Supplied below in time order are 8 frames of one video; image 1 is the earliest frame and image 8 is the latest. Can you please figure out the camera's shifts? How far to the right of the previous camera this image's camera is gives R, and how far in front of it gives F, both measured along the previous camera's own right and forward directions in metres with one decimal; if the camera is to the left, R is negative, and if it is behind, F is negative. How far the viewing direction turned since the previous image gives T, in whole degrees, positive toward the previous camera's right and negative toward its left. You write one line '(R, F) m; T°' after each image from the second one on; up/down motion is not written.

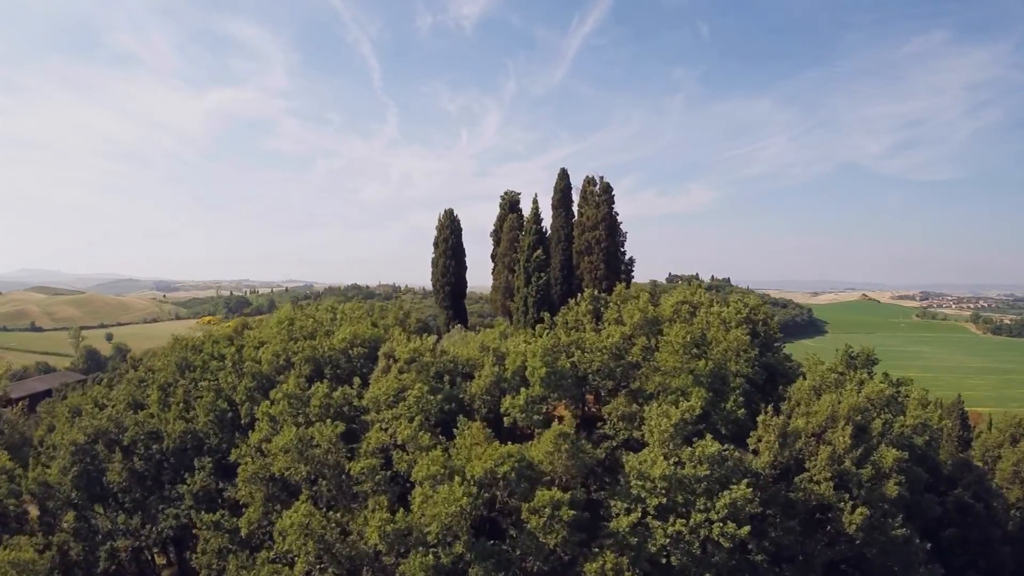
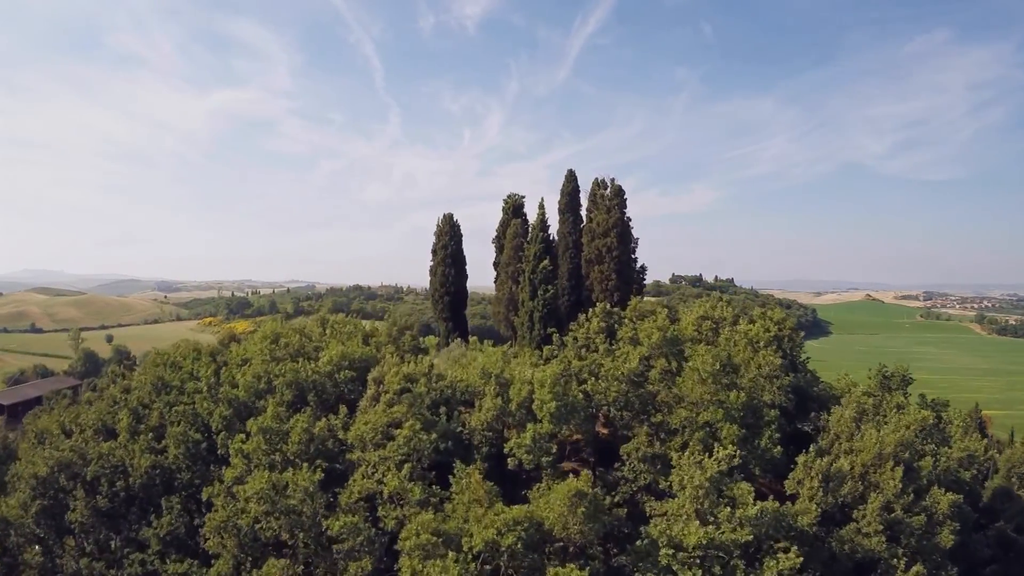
(0.0, +1.0) m; 0°
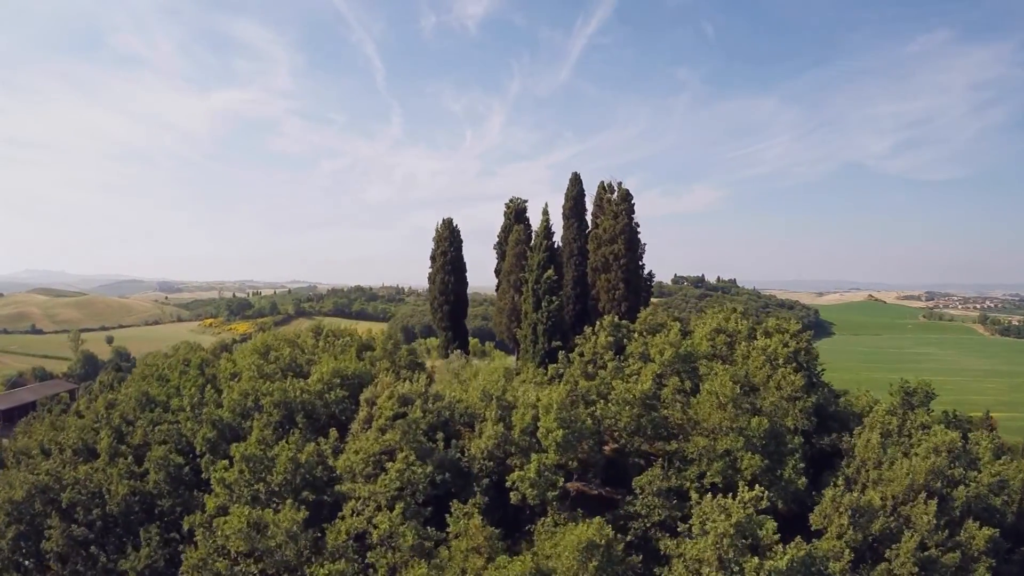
(0.0, +0.6) m; 0°
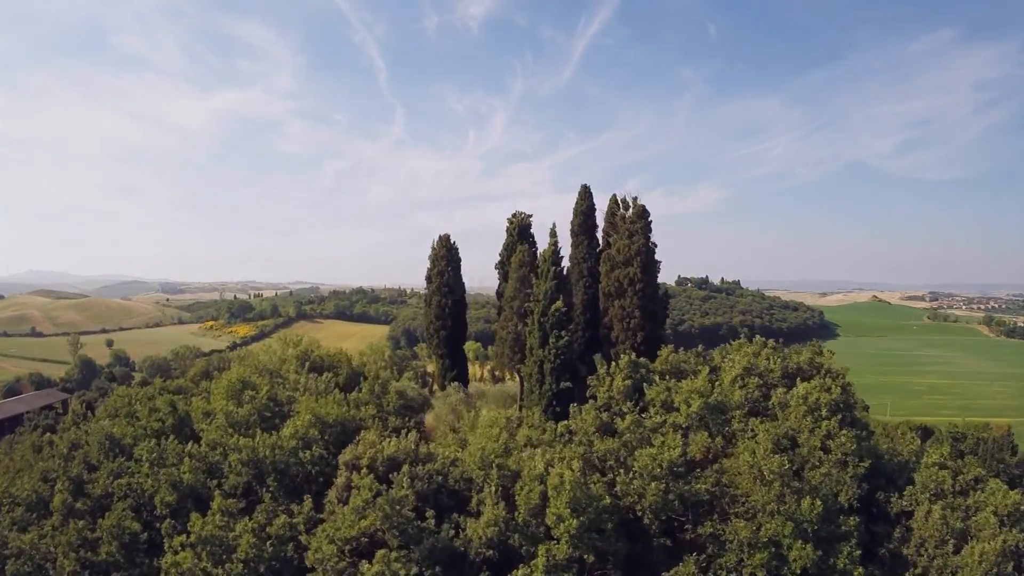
(0.0, +1.1) m; 0°
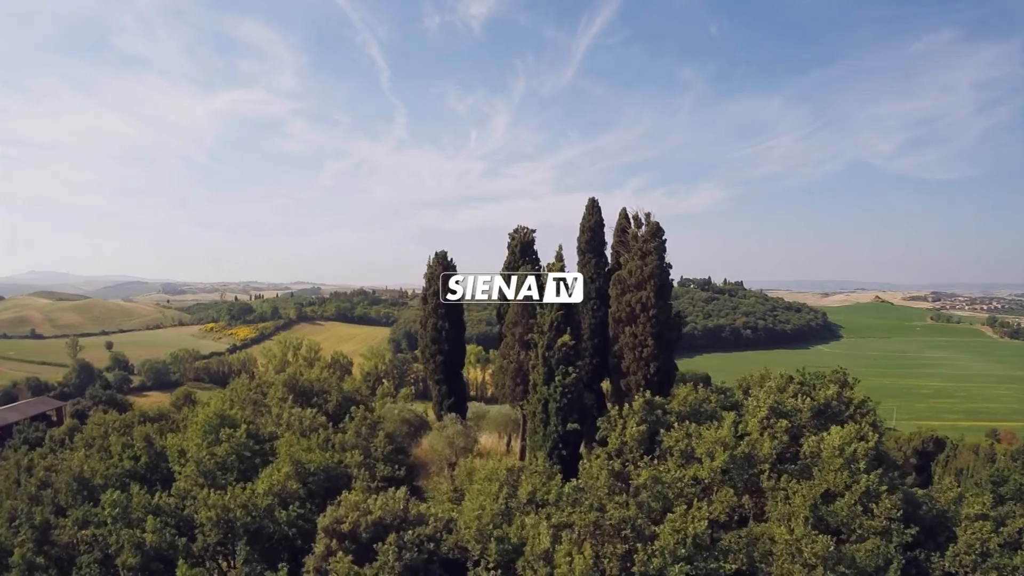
(0.0, +0.8) m; 0°
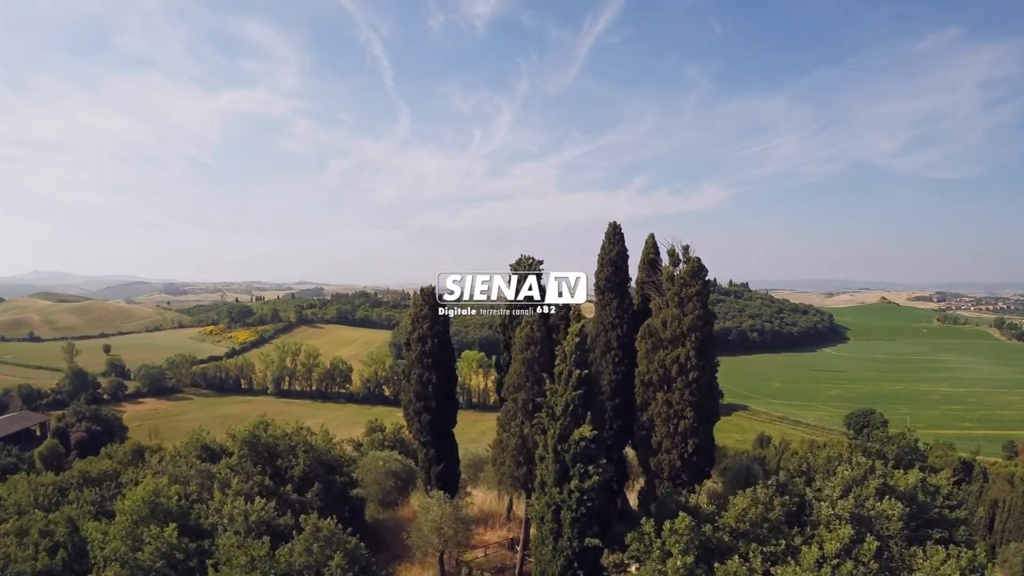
(0.0, +2.0) m; 0°
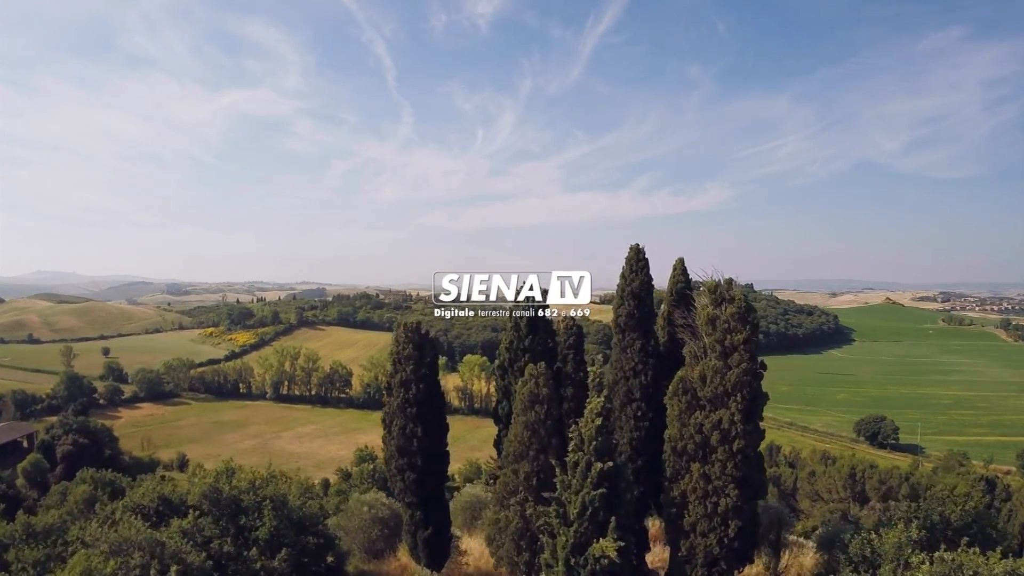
(0.0, +1.4) m; 0°
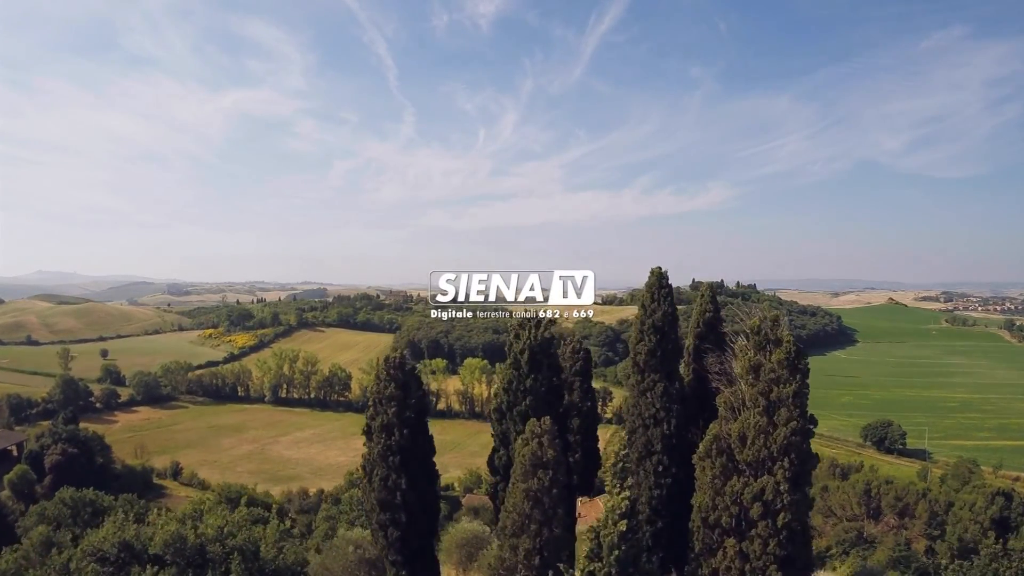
(0.0, +1.0) m; 0°
